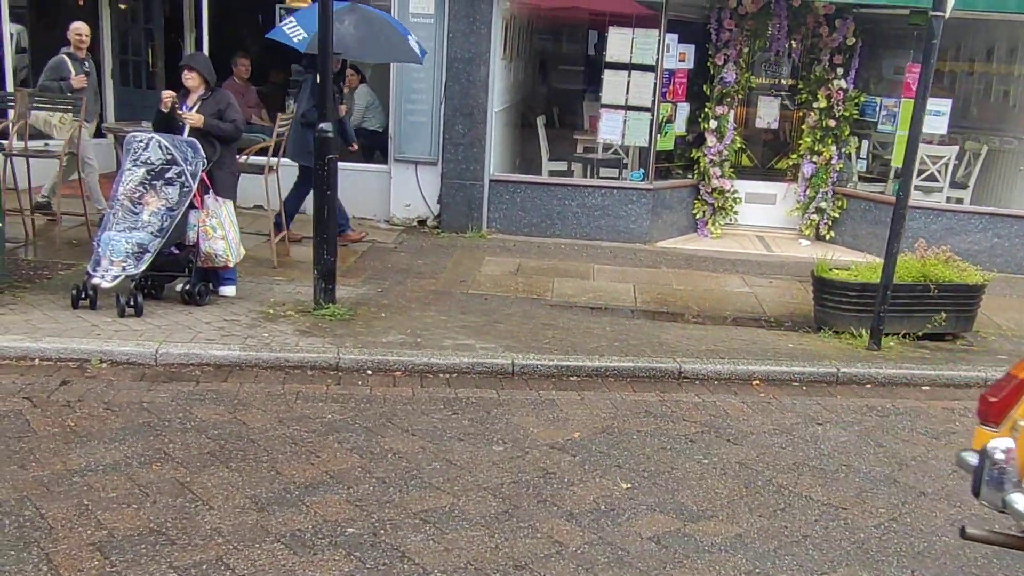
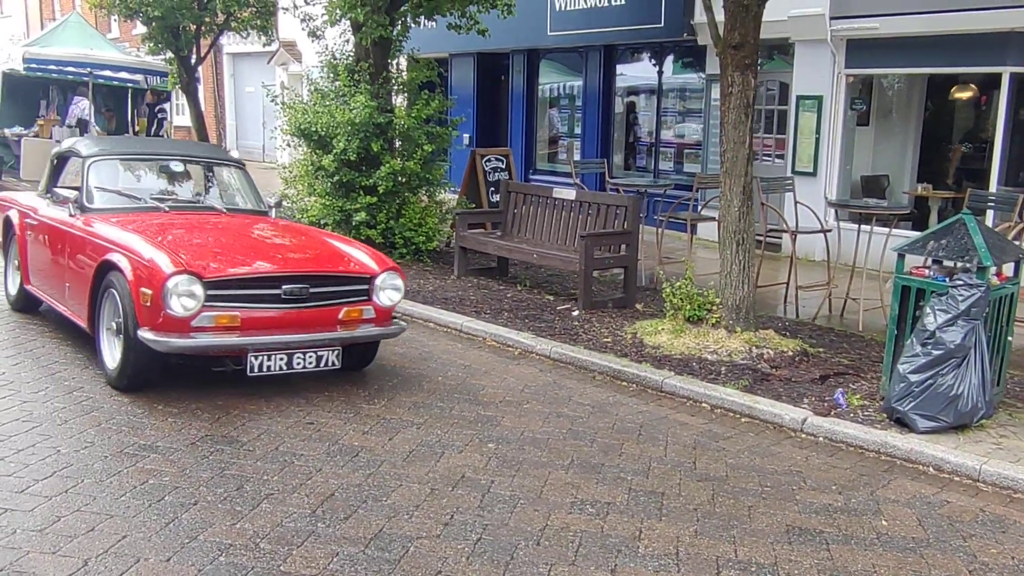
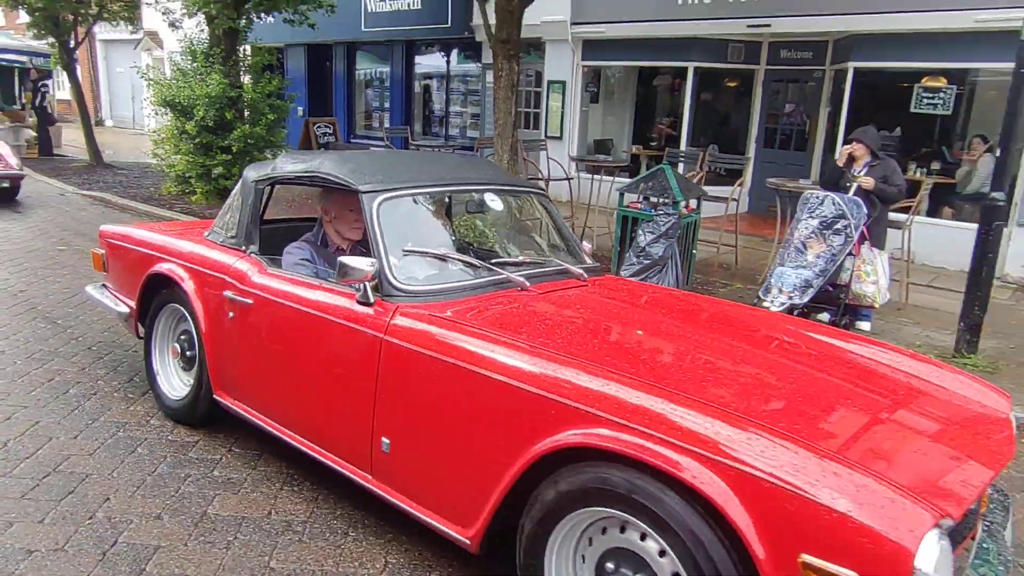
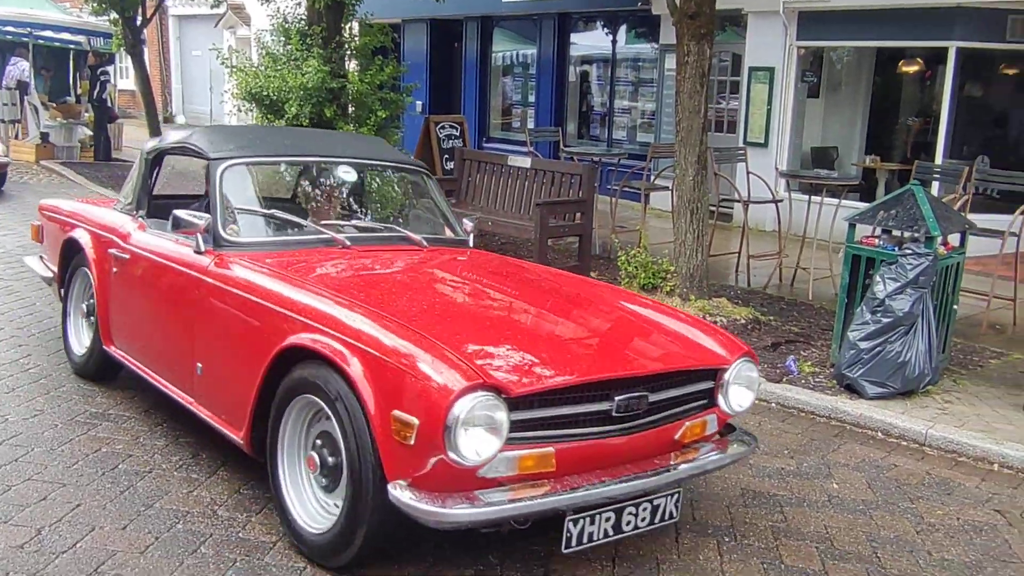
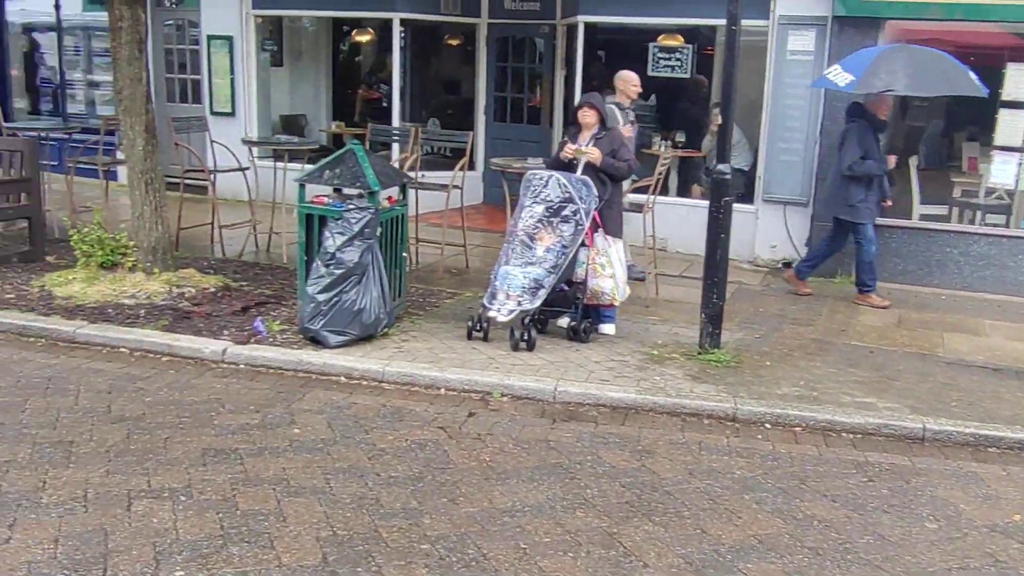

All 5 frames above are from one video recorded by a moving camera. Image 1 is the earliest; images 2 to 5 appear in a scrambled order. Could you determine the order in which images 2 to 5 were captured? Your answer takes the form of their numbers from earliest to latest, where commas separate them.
5, 2, 4, 3
